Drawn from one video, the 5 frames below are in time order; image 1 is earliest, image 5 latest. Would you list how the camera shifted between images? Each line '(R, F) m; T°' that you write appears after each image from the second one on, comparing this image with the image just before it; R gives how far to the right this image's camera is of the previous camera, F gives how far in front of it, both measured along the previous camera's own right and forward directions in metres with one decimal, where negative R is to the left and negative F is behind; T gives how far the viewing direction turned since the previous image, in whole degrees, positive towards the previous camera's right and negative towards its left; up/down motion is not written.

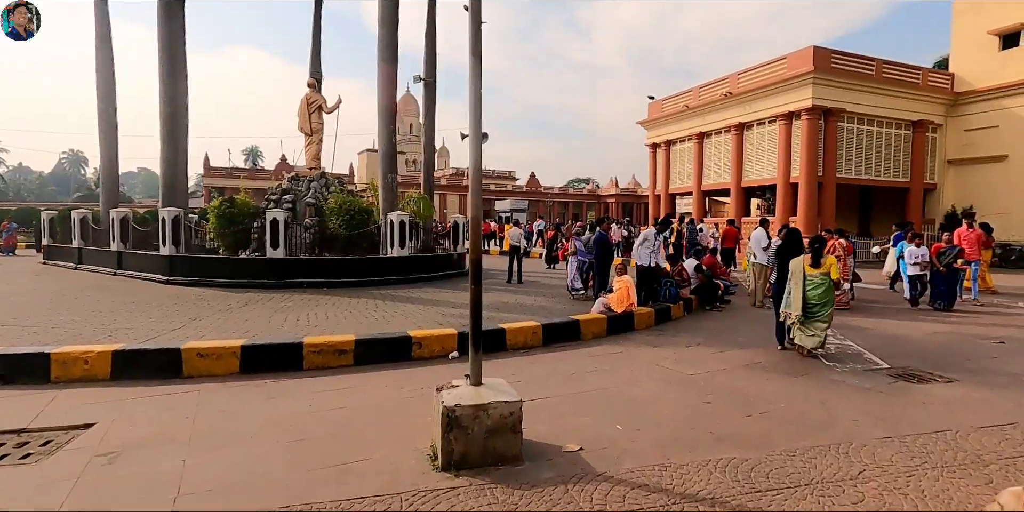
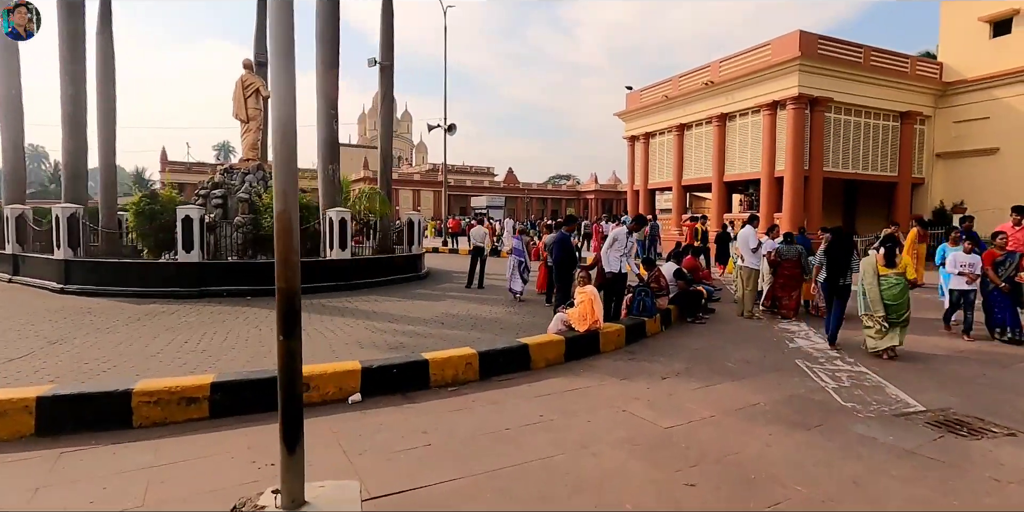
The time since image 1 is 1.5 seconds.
(+0.5, +1.5) m; +2°
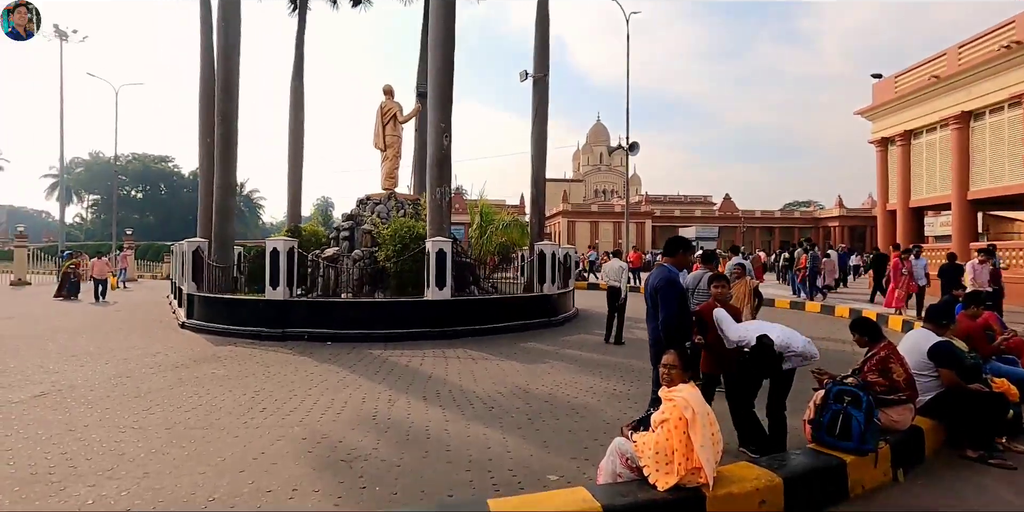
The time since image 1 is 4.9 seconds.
(+1.2, +3.4) m; -23°
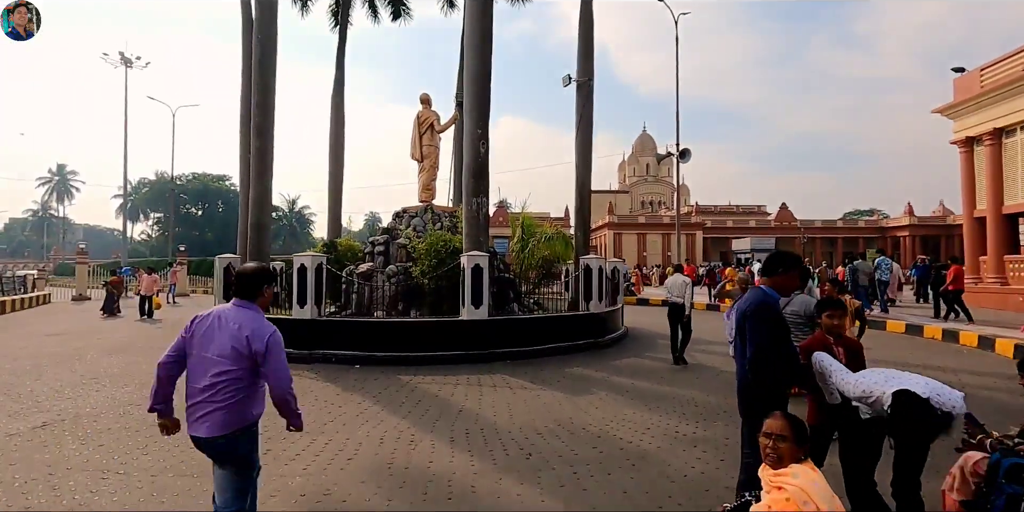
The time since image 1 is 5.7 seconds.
(0.0, +0.8) m; -5°
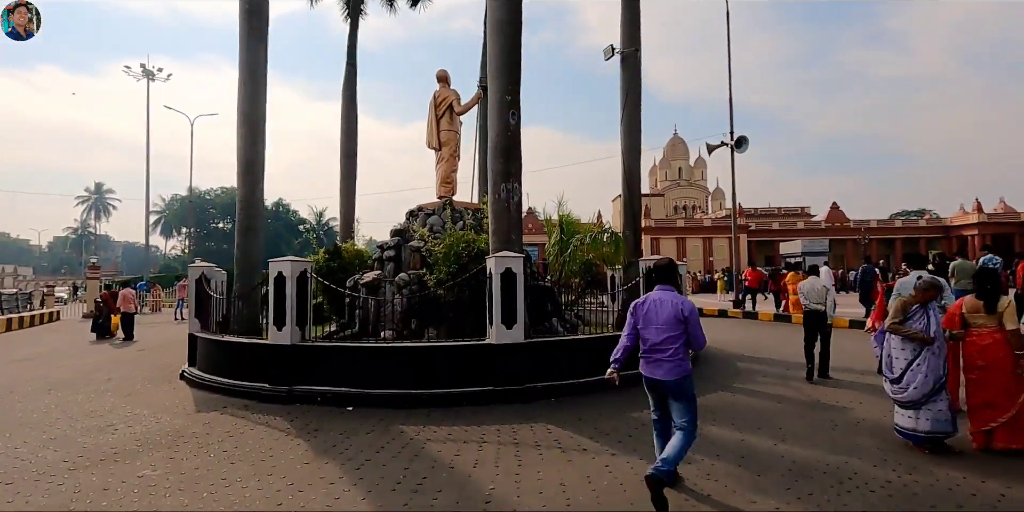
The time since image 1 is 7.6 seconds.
(-0.2, +2.2) m; -3°
